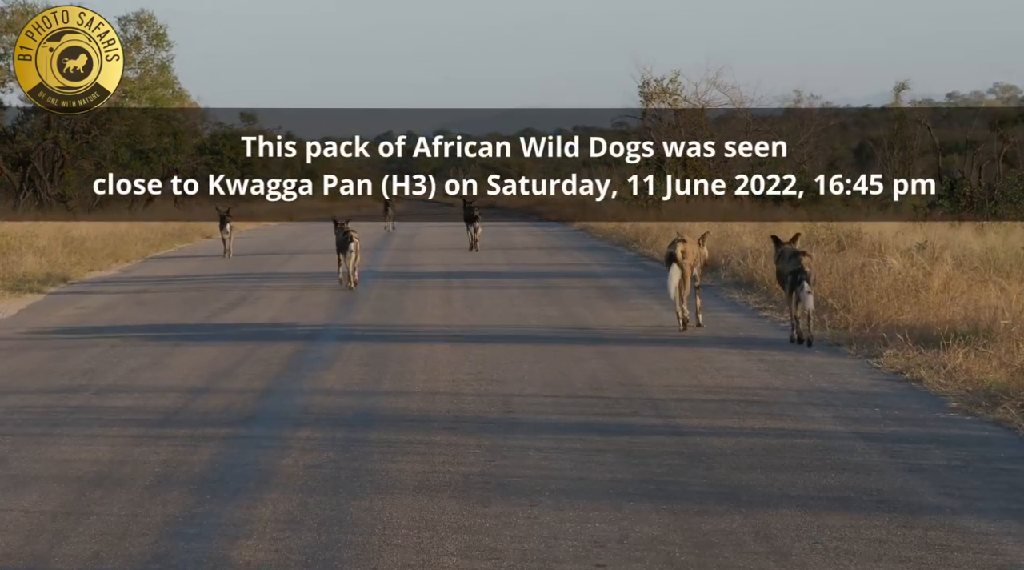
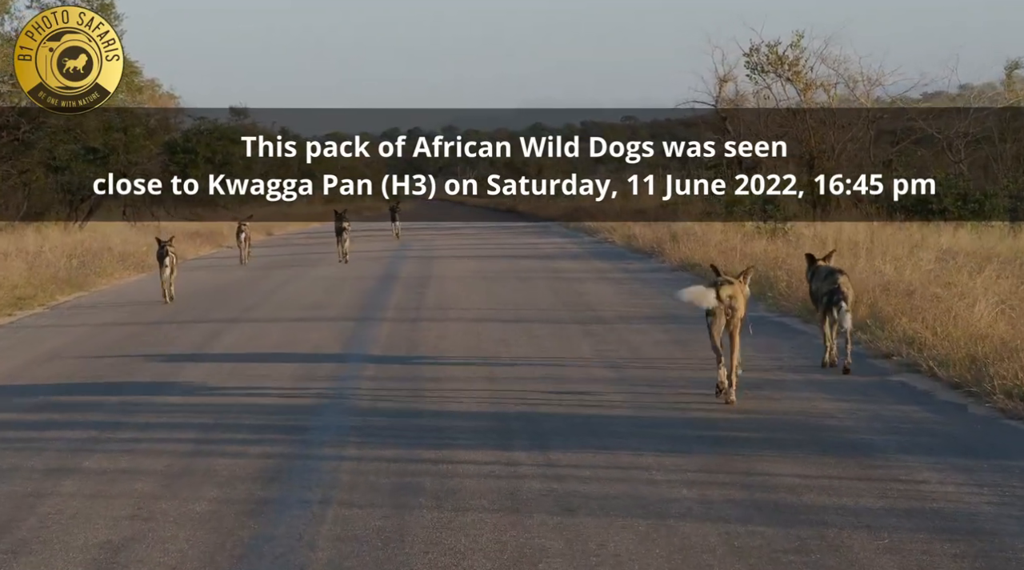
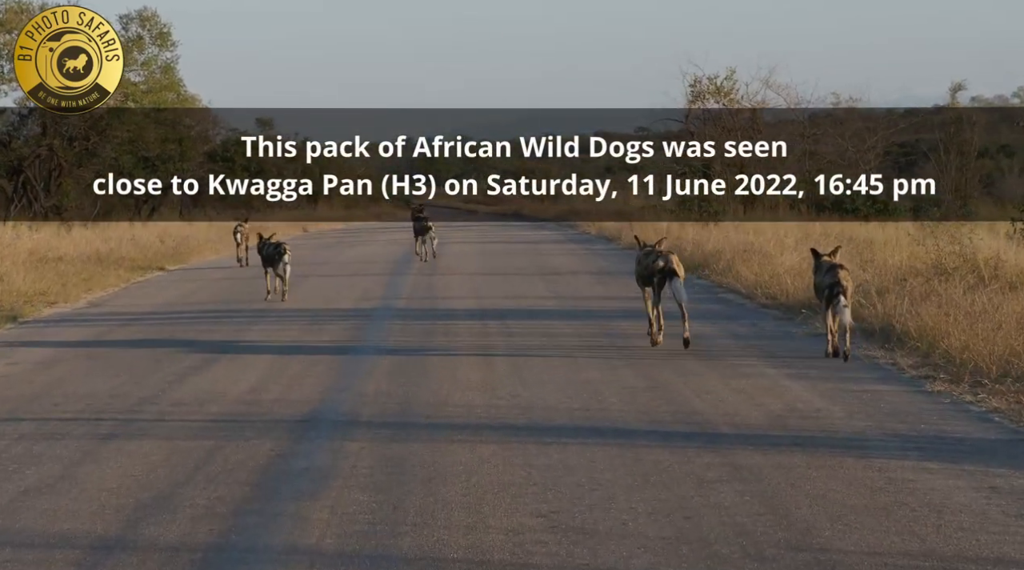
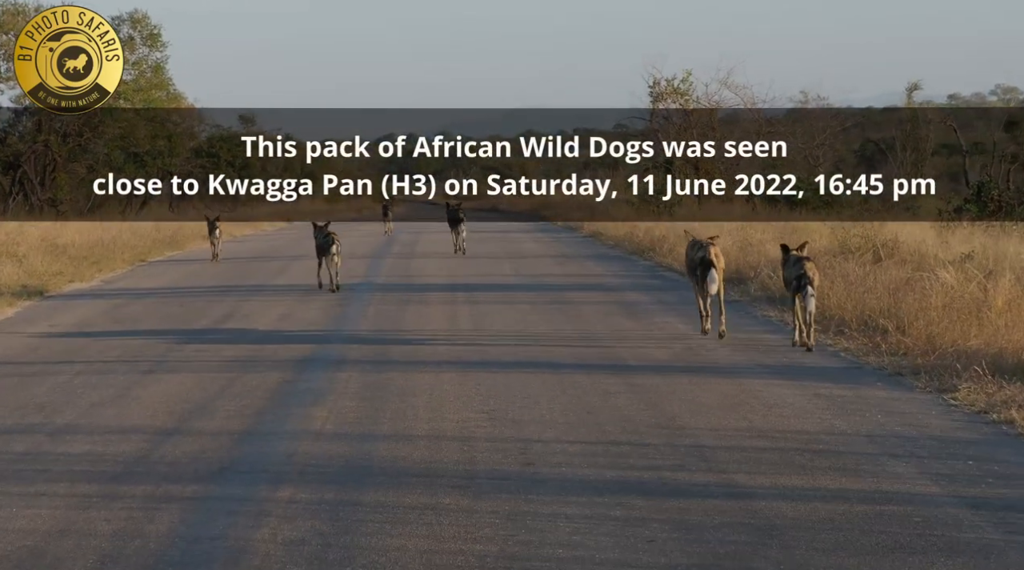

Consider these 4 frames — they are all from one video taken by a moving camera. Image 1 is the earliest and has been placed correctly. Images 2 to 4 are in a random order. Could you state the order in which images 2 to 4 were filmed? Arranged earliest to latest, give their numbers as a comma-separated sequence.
4, 3, 2
